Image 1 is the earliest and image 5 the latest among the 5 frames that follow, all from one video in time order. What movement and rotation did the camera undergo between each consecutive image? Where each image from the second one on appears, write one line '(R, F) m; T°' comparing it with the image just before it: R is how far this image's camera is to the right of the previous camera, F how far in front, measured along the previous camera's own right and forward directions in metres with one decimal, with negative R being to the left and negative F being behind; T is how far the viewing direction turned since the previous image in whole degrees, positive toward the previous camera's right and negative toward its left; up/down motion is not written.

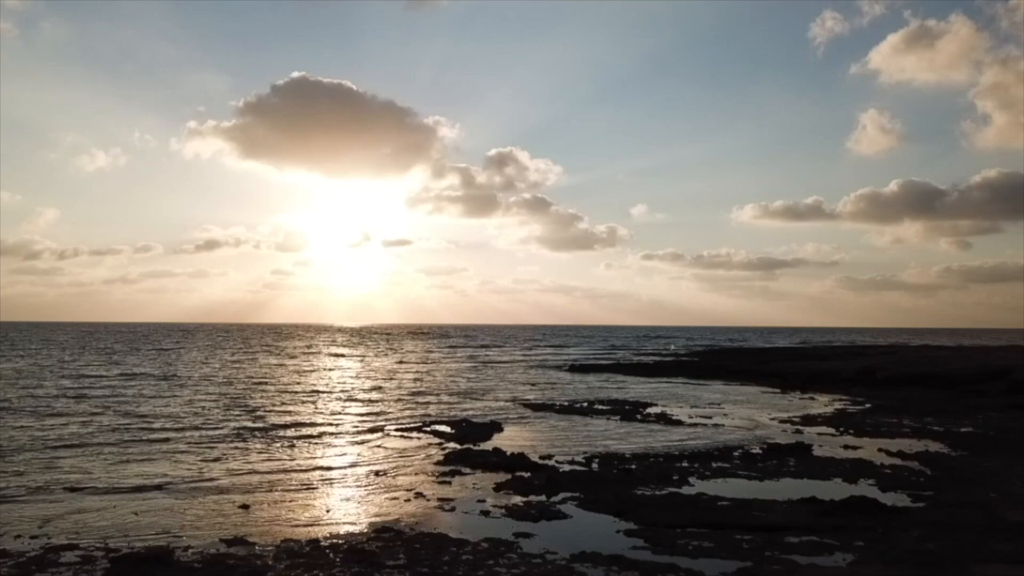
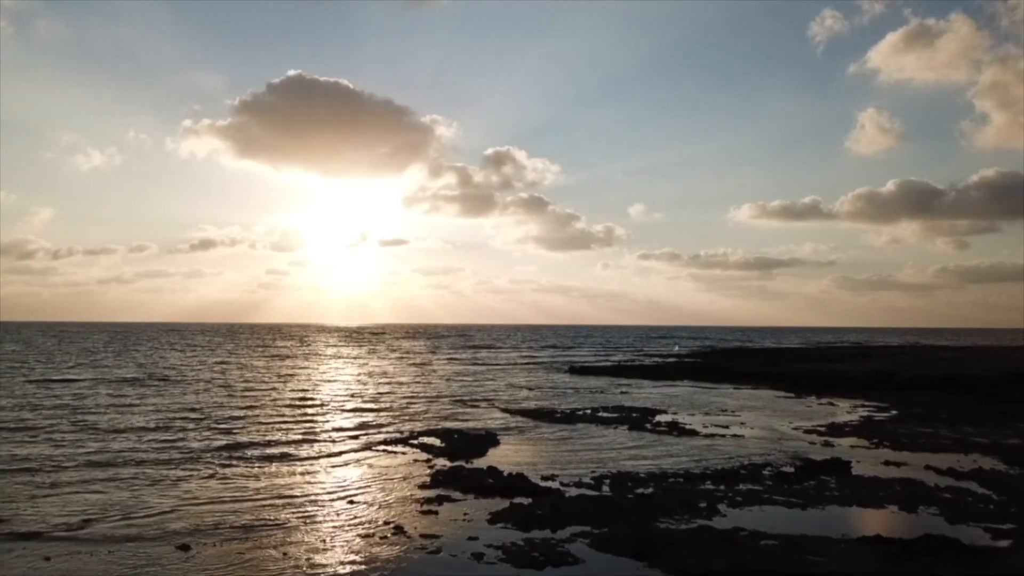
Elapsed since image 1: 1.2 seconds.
(0.0, +3.7) m; 0°
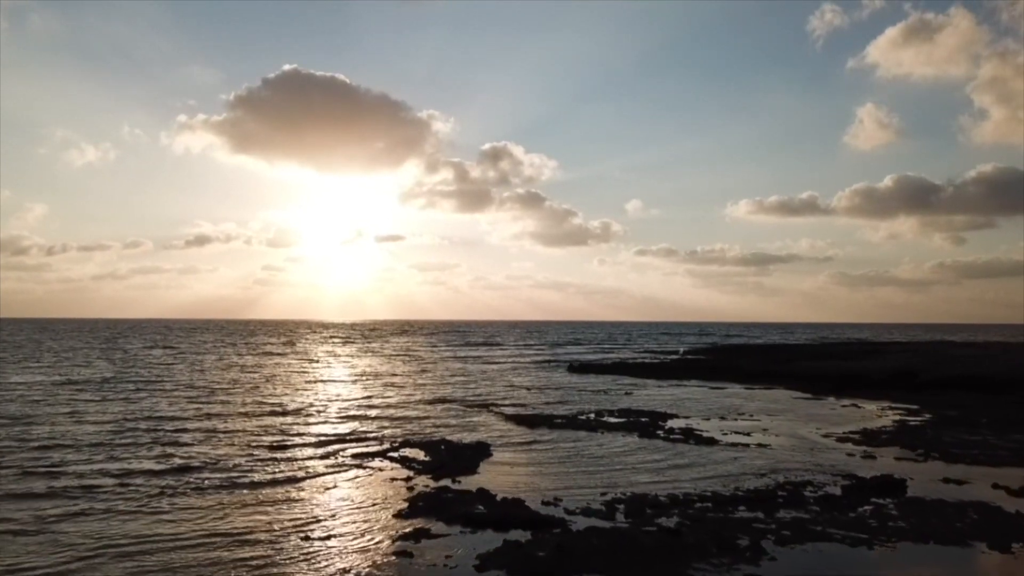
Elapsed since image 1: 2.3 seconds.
(+0.1, +4.1) m; 0°
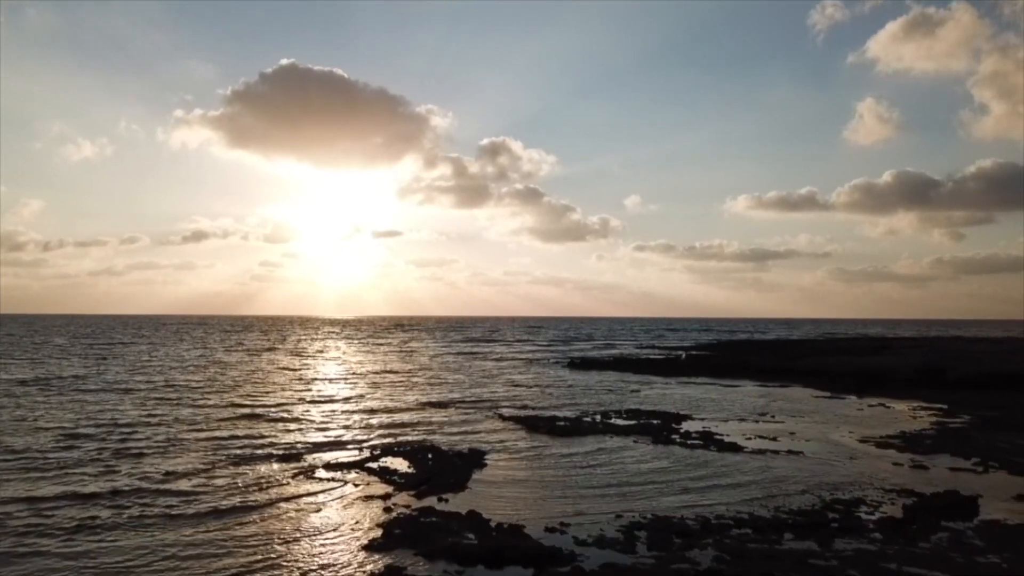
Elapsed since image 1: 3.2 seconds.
(0.0, +3.7) m; 0°
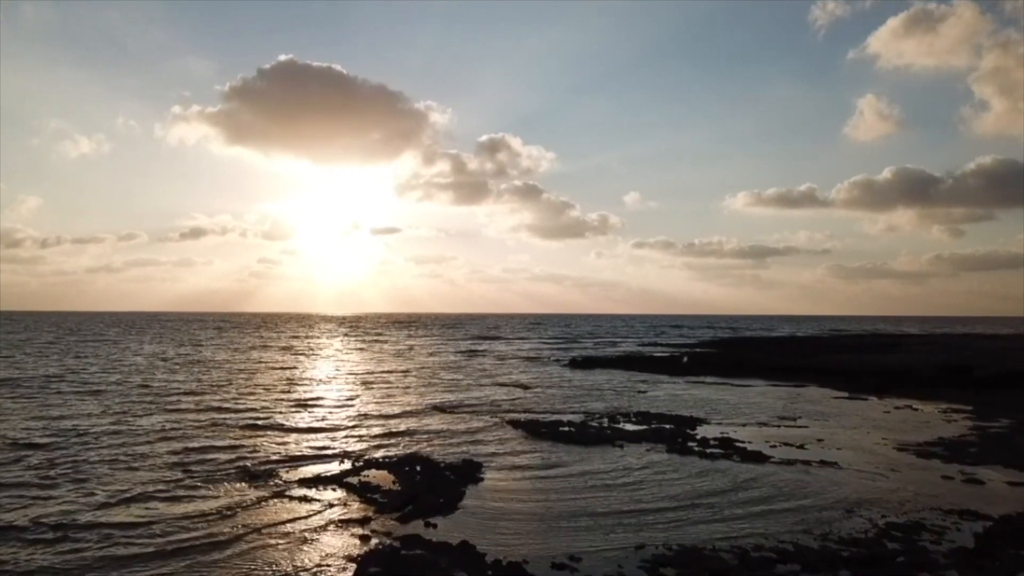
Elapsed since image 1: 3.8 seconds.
(0.0, +2.9) m; 0°
